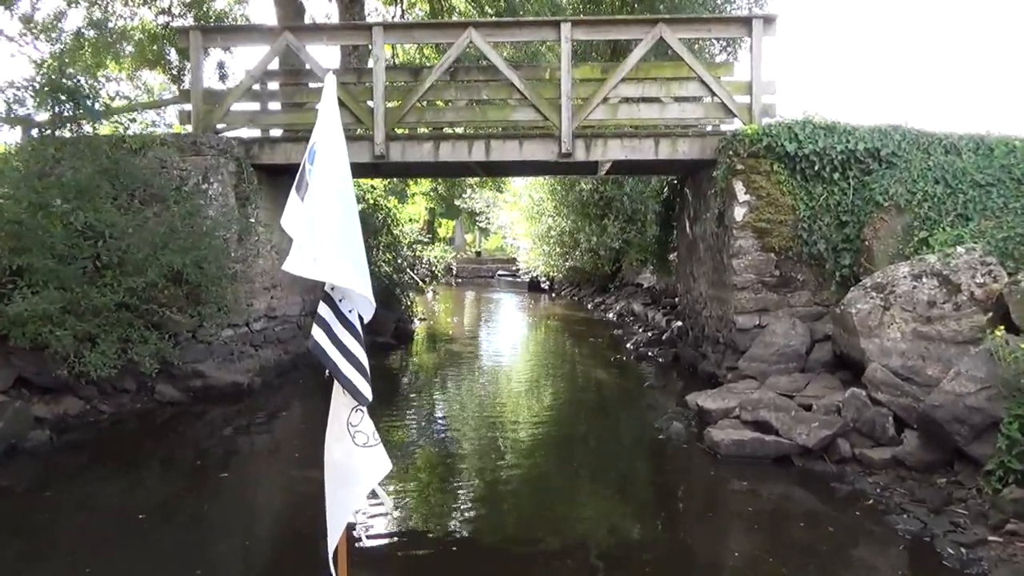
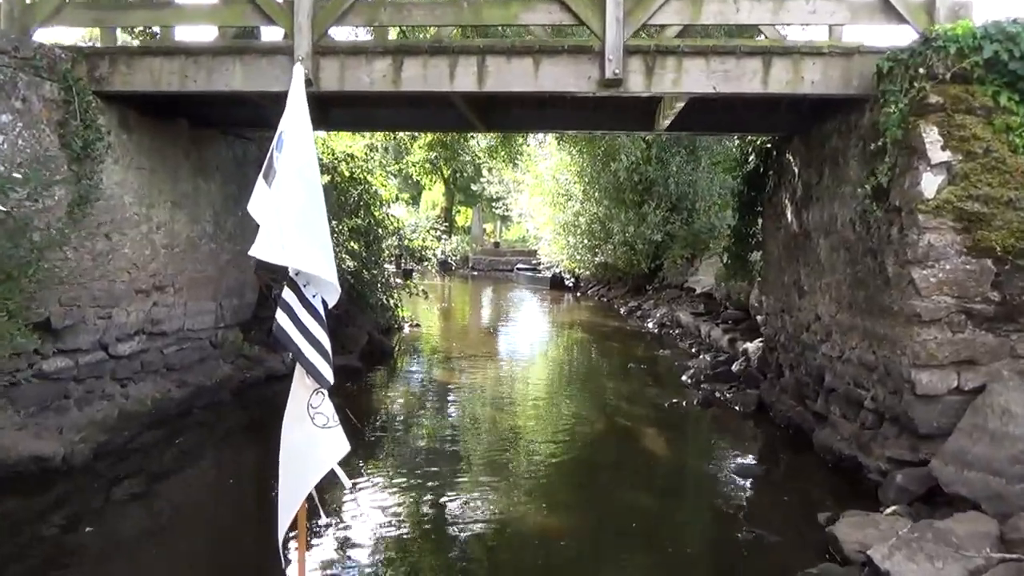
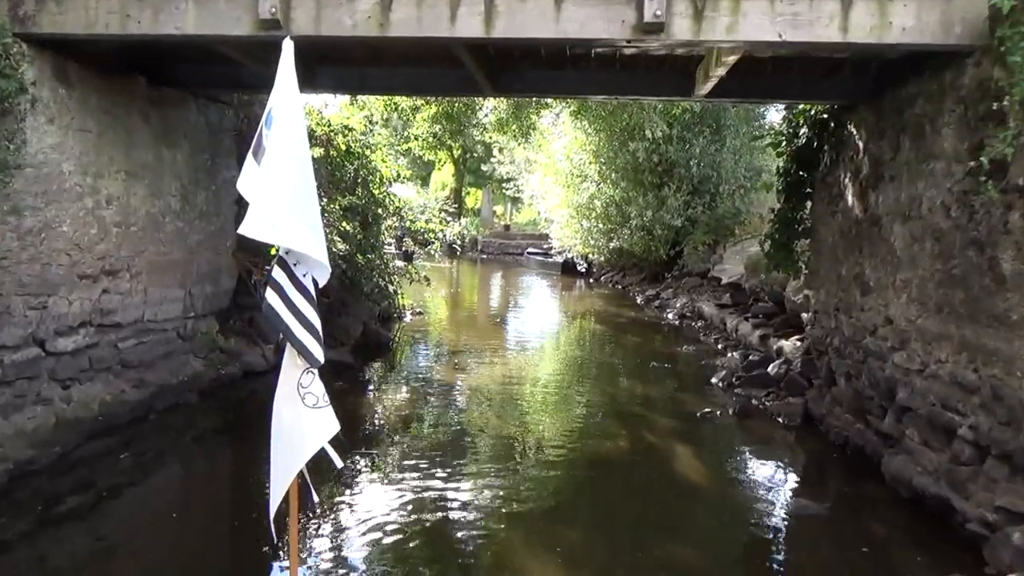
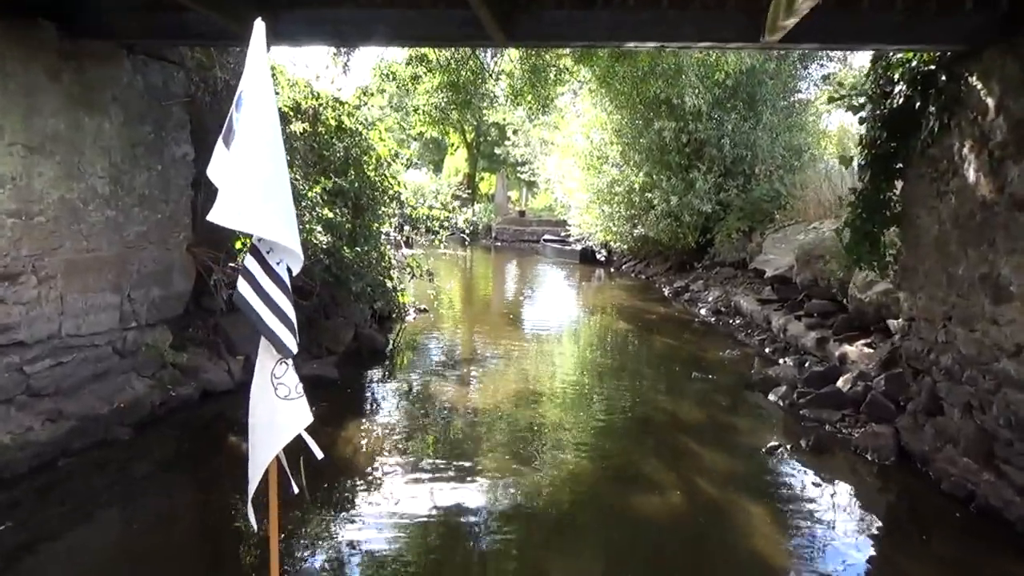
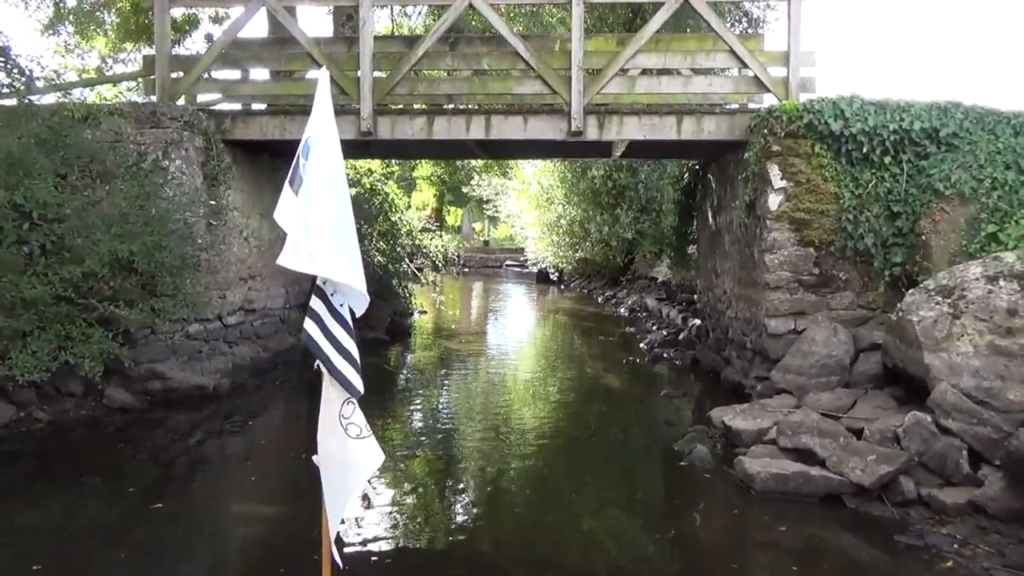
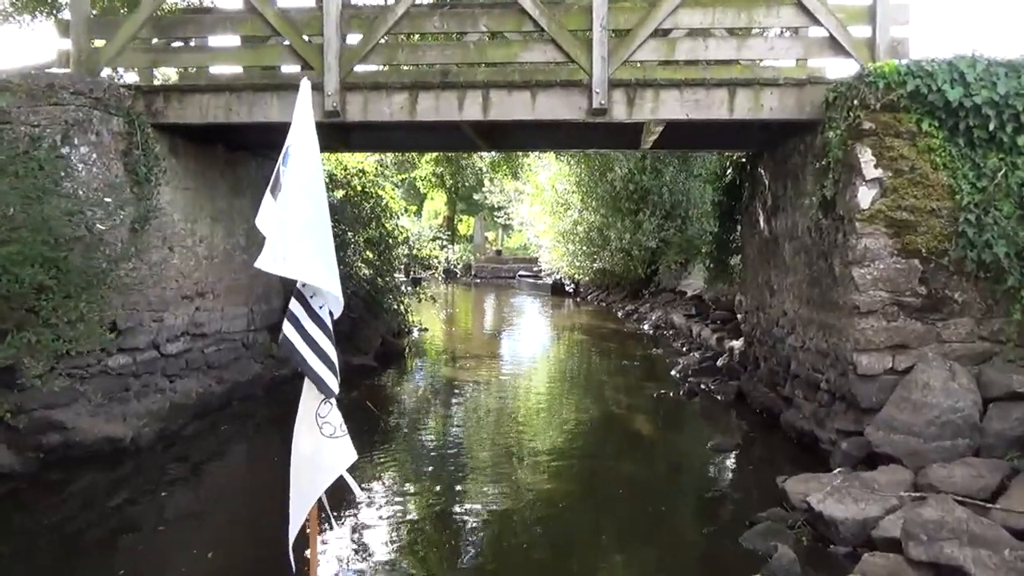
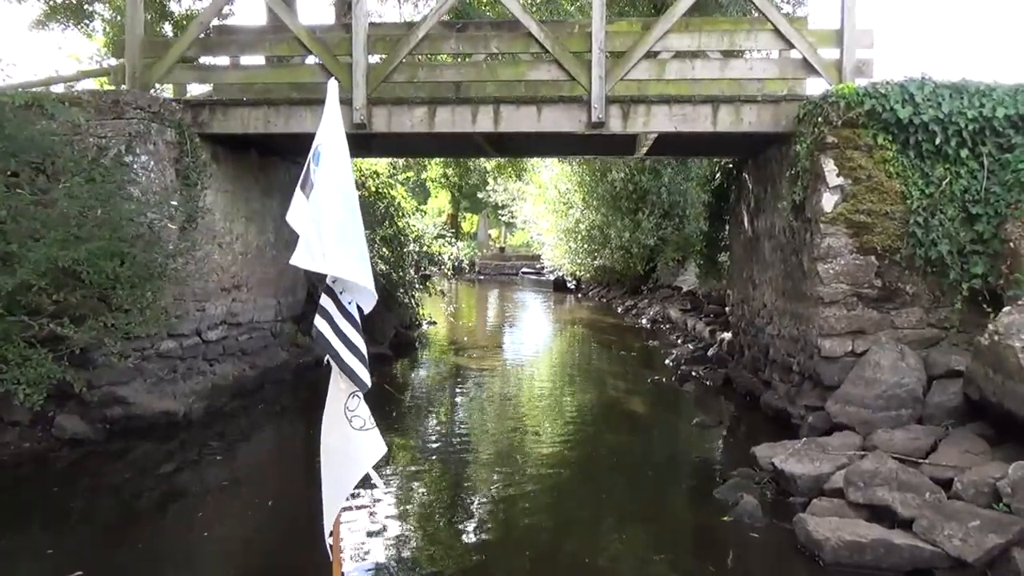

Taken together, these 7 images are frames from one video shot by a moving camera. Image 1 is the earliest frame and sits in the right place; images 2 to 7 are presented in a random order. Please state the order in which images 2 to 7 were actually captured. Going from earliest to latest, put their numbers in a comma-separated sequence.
5, 7, 6, 2, 3, 4
